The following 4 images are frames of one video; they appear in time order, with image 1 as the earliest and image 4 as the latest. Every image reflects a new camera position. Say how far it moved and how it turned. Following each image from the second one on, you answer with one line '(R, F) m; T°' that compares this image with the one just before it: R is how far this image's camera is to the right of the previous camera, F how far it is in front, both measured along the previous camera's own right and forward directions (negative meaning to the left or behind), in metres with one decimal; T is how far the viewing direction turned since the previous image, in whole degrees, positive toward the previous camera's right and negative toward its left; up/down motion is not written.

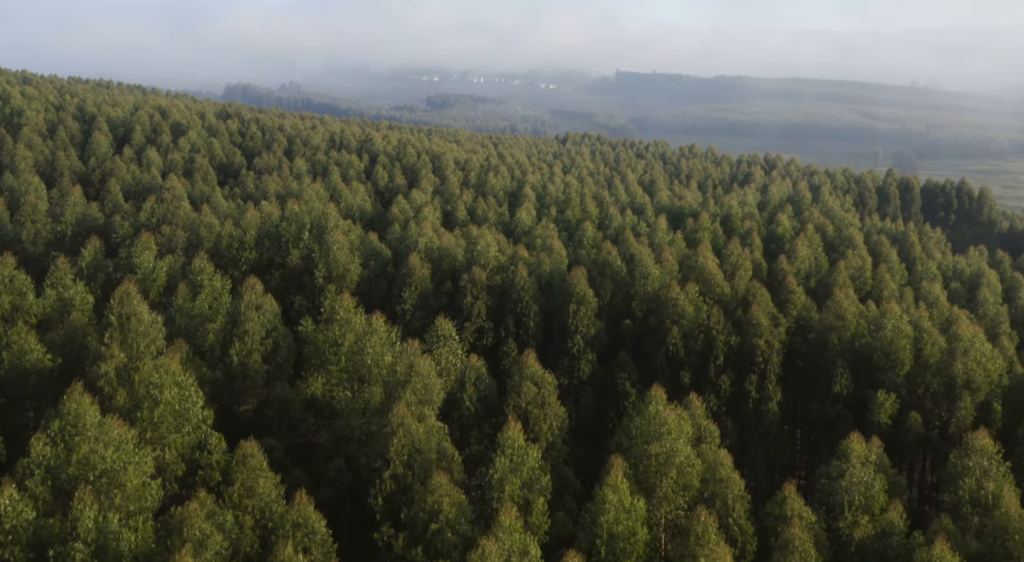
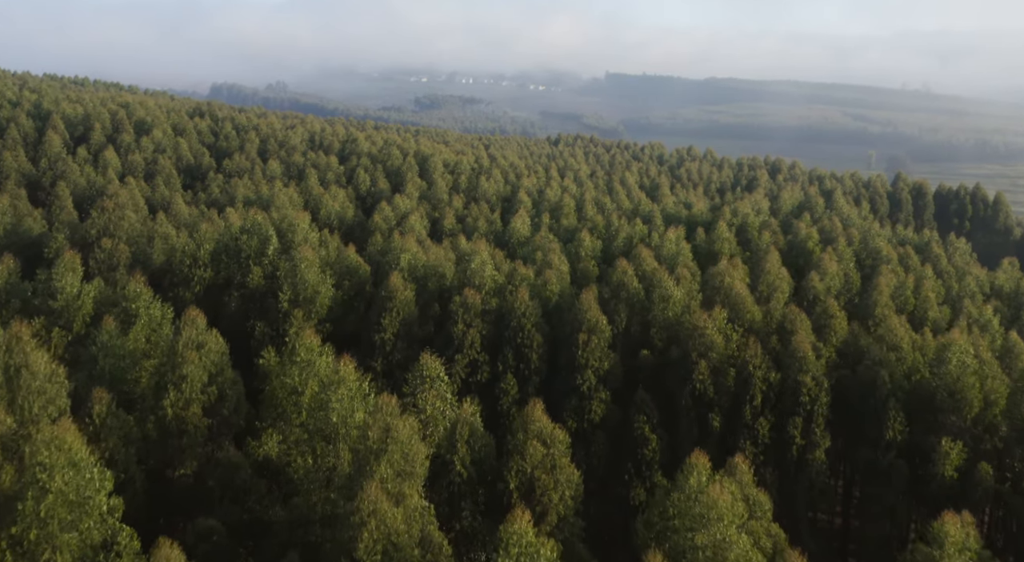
(-0.5, +7.4) m; +1°
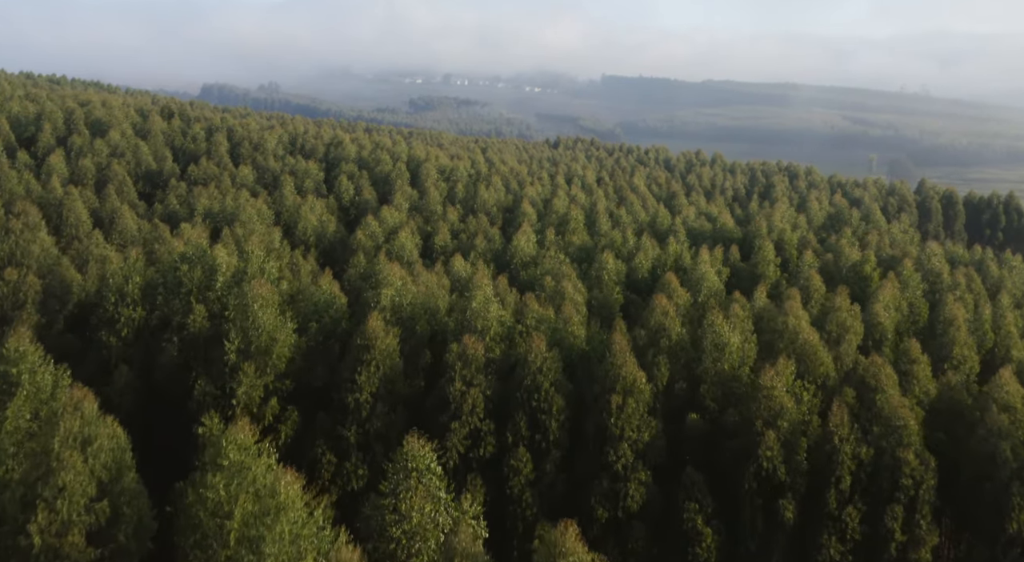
(-0.7, +9.5) m; 0°
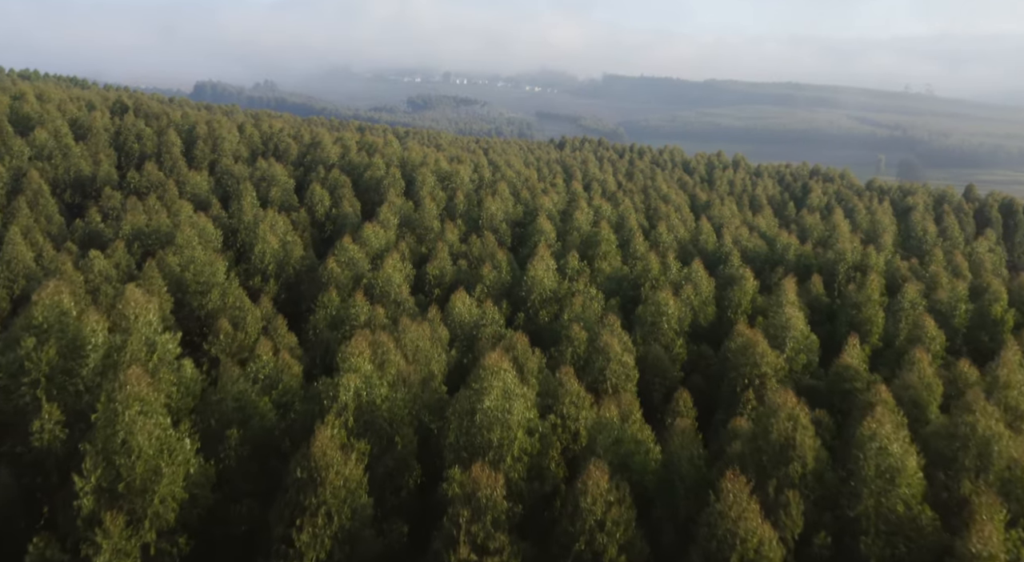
(-1.0, +13.3) m; 0°
